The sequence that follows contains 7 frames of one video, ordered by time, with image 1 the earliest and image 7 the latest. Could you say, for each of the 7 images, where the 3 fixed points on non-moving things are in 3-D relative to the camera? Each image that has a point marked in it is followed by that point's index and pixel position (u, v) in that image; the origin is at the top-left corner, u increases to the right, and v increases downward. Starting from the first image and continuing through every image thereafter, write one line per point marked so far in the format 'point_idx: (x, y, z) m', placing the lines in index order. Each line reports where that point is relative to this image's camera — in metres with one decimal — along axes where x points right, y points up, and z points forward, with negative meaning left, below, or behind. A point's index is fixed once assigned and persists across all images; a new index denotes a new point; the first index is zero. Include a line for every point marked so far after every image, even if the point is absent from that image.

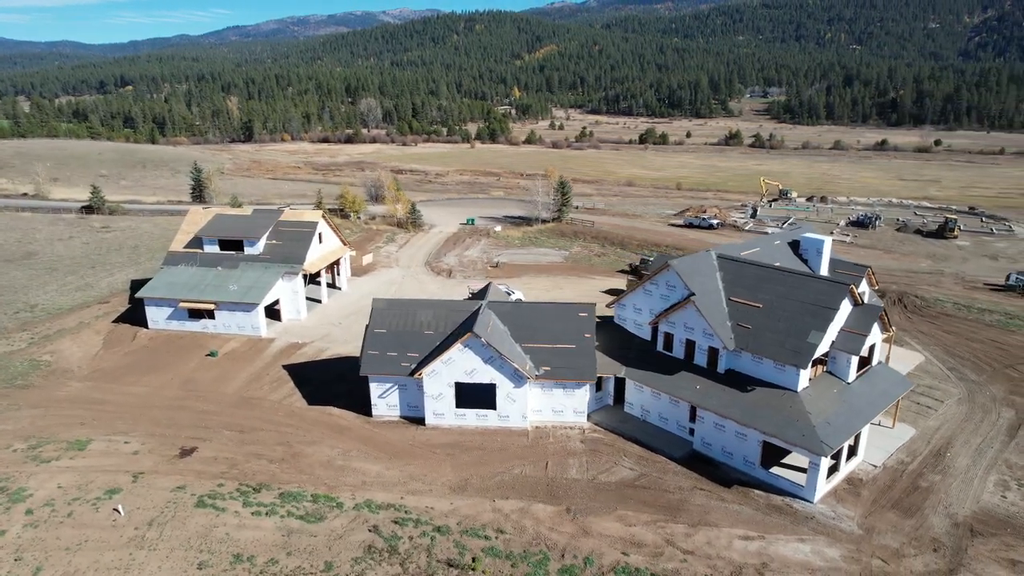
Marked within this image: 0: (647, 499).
0: (+4.2, -6.5, +19.6) m
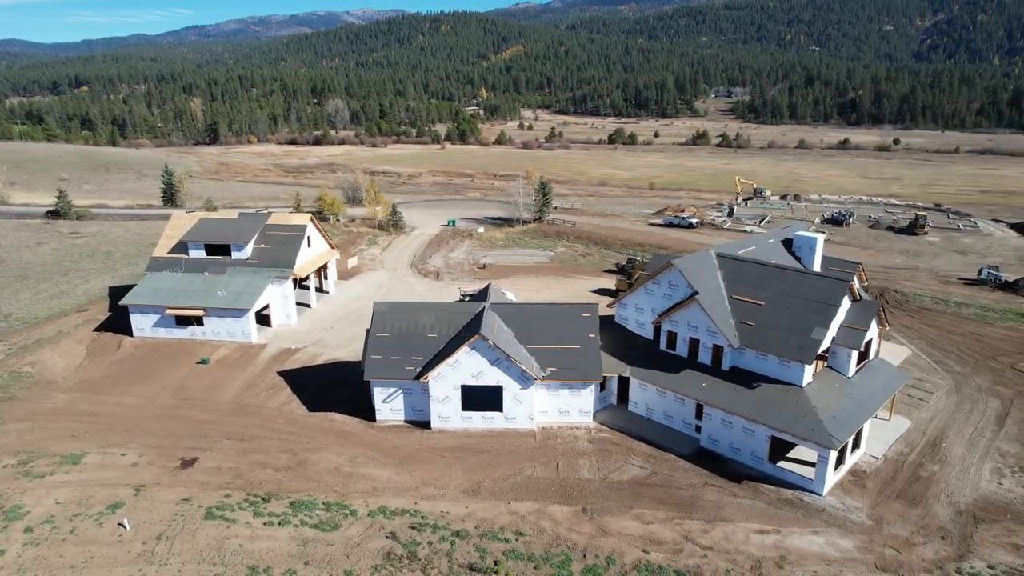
0: (+4.6, -6.5, +19.7) m
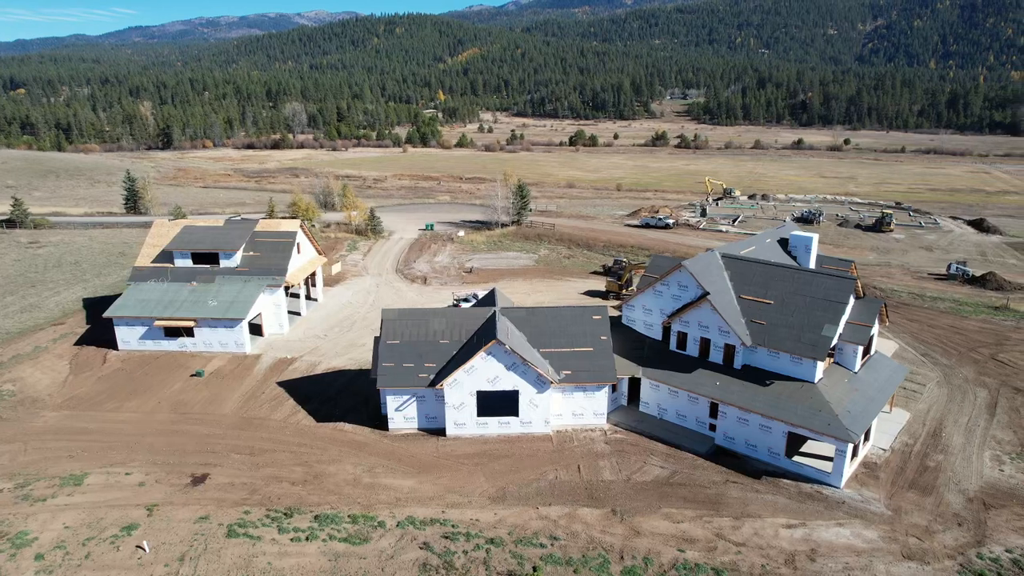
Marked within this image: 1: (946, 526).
0: (+5.5, -6.5, +20.0) m
1: (+12.7, -6.9, +18.5) m
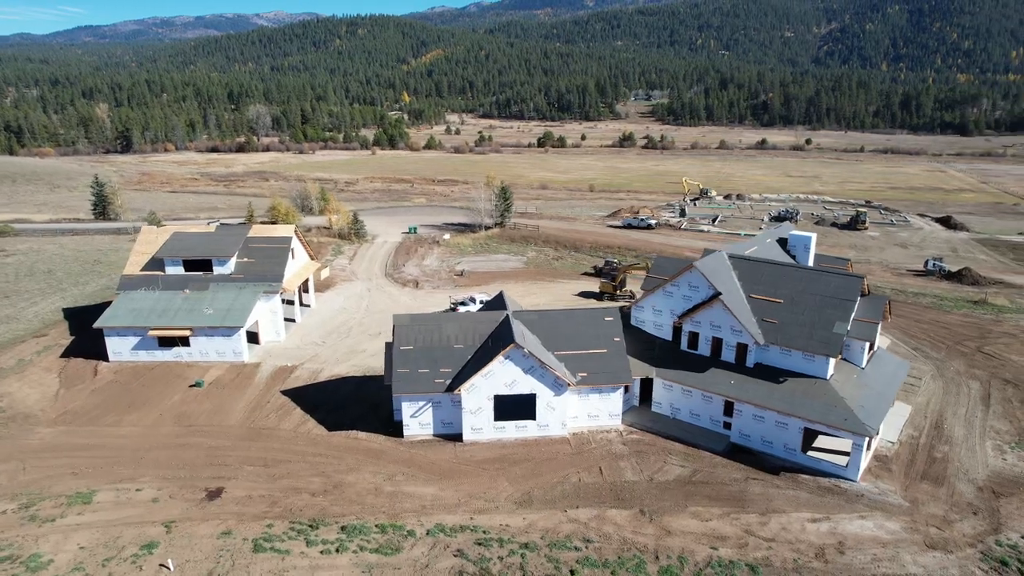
0: (+6.3, -6.5, +20.2) m
1: (+13.6, -6.8, +19.1) m
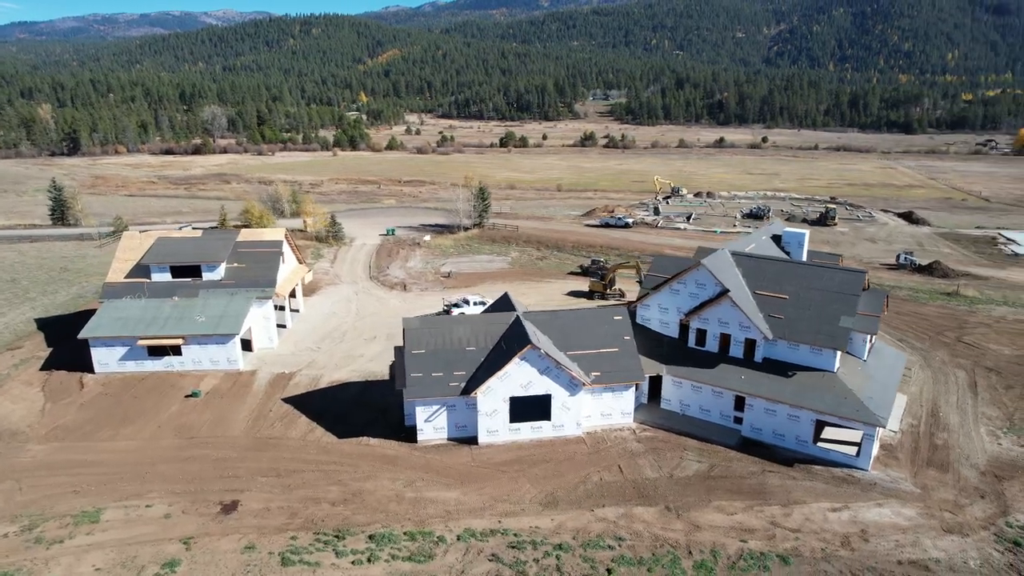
0: (+7.1, -6.4, +20.5) m
1: (+14.4, -6.6, +19.9) m
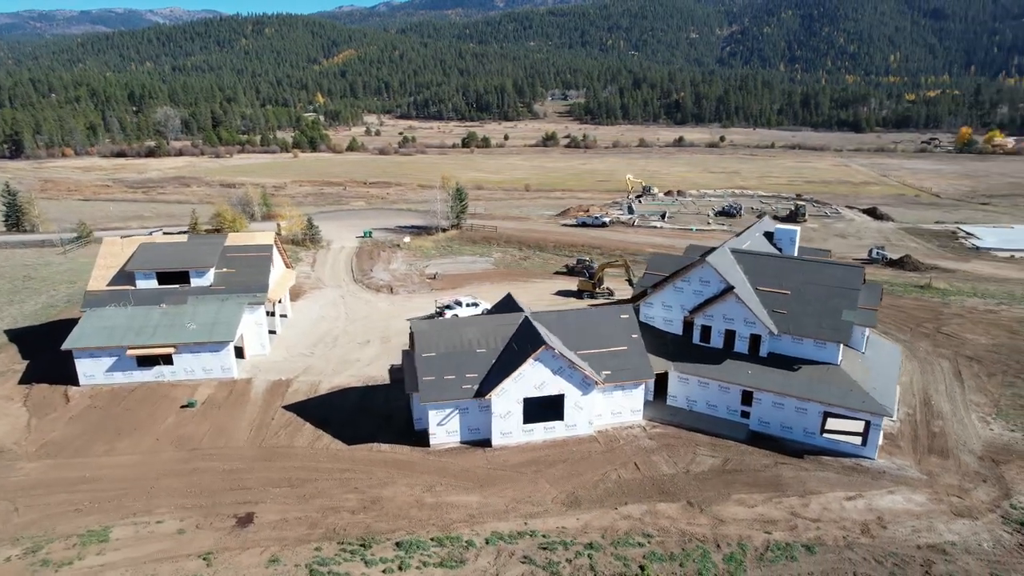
0: (+7.7, -6.3, +20.9) m
1: (+15.1, -6.4, +20.7) m
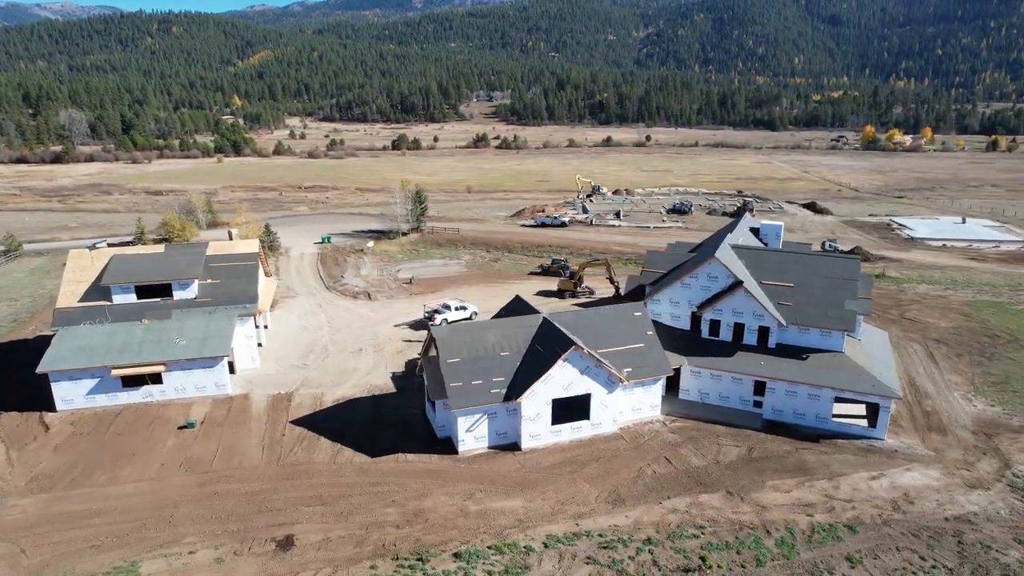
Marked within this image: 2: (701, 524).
0: (+9.0, -6.1, +21.7) m
1: (+16.3, -5.9, +22.3) m
2: (+5.5, -7.0, +18.8) m
